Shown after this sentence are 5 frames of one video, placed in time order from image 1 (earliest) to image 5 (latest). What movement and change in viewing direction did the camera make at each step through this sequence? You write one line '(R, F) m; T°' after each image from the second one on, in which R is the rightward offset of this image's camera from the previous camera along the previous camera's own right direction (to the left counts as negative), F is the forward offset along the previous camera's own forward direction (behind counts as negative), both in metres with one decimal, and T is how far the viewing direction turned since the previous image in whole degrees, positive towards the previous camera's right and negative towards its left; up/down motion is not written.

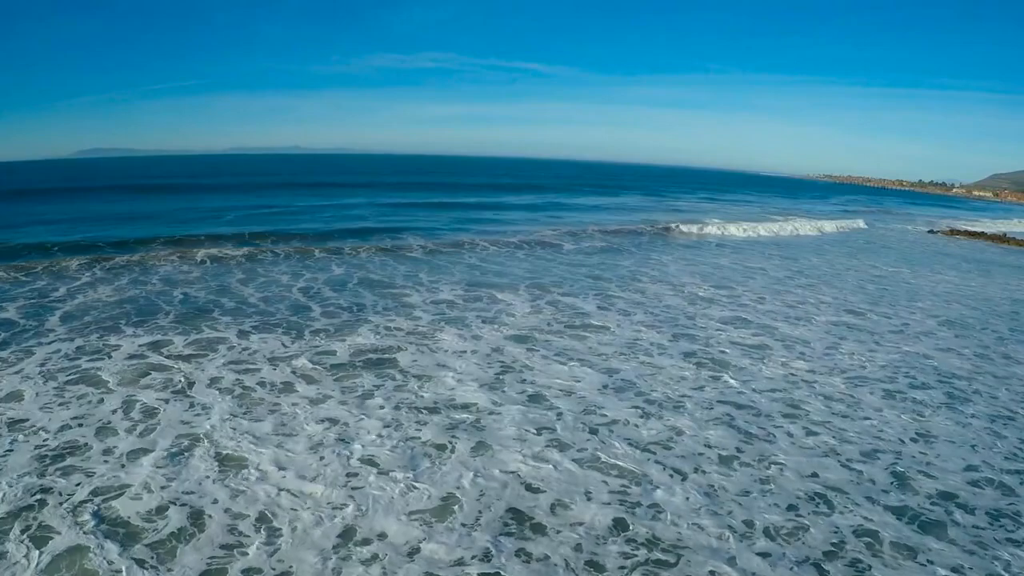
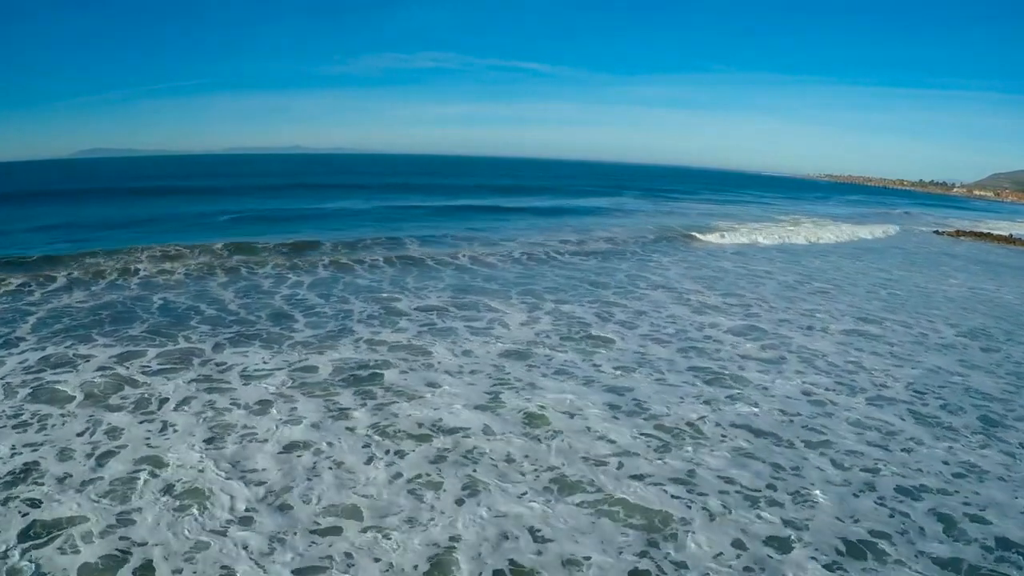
(+0.1, +0.6) m; 0°
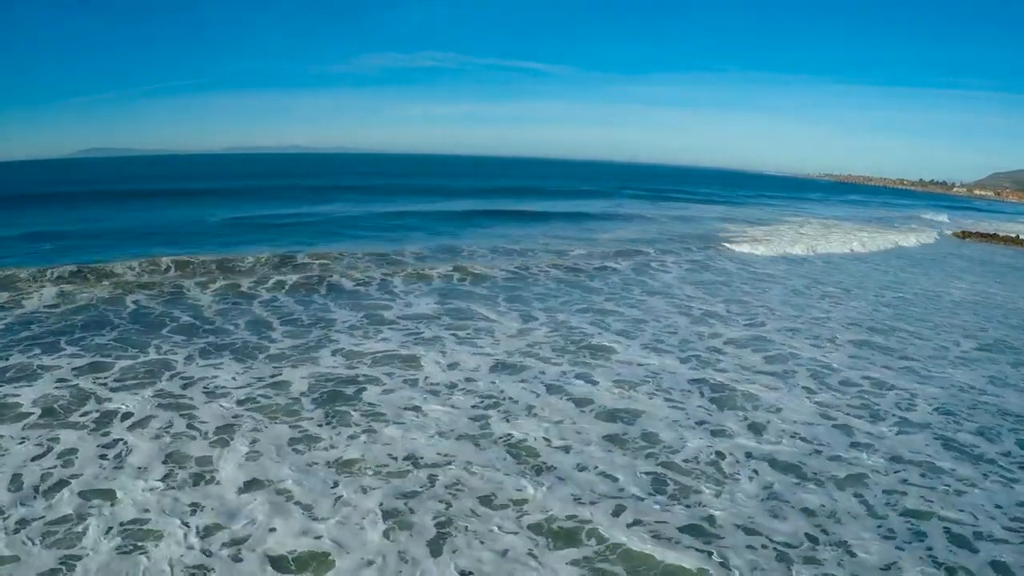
(+0.1, +0.5) m; 0°
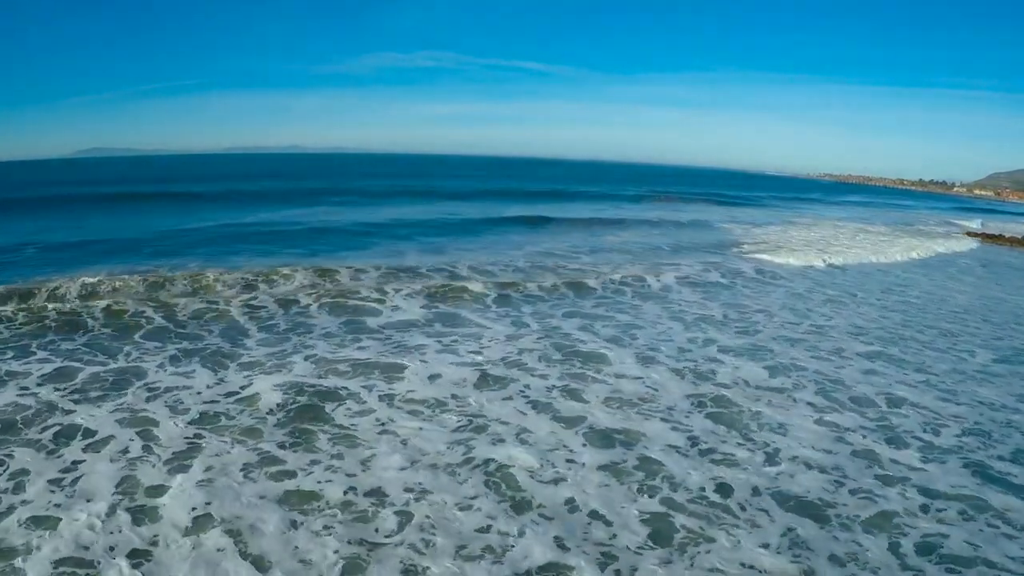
(+0.1, +0.5) m; 0°
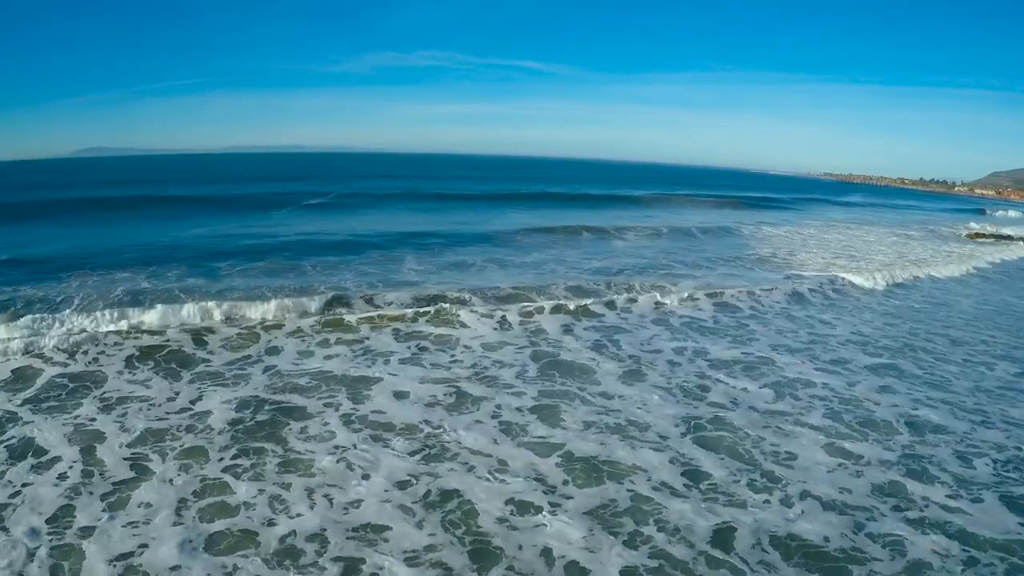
(+0.2, +0.6) m; 0°
